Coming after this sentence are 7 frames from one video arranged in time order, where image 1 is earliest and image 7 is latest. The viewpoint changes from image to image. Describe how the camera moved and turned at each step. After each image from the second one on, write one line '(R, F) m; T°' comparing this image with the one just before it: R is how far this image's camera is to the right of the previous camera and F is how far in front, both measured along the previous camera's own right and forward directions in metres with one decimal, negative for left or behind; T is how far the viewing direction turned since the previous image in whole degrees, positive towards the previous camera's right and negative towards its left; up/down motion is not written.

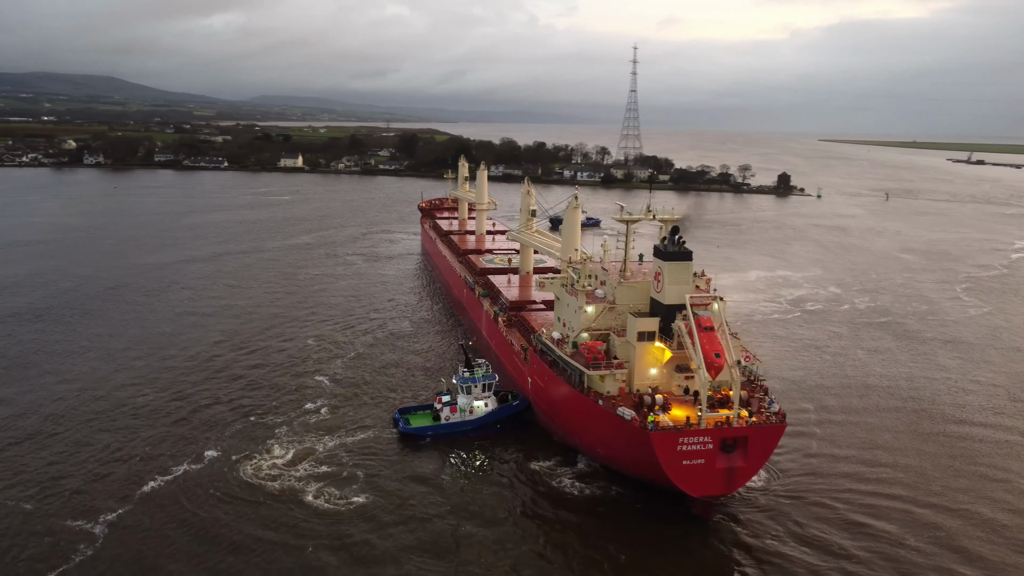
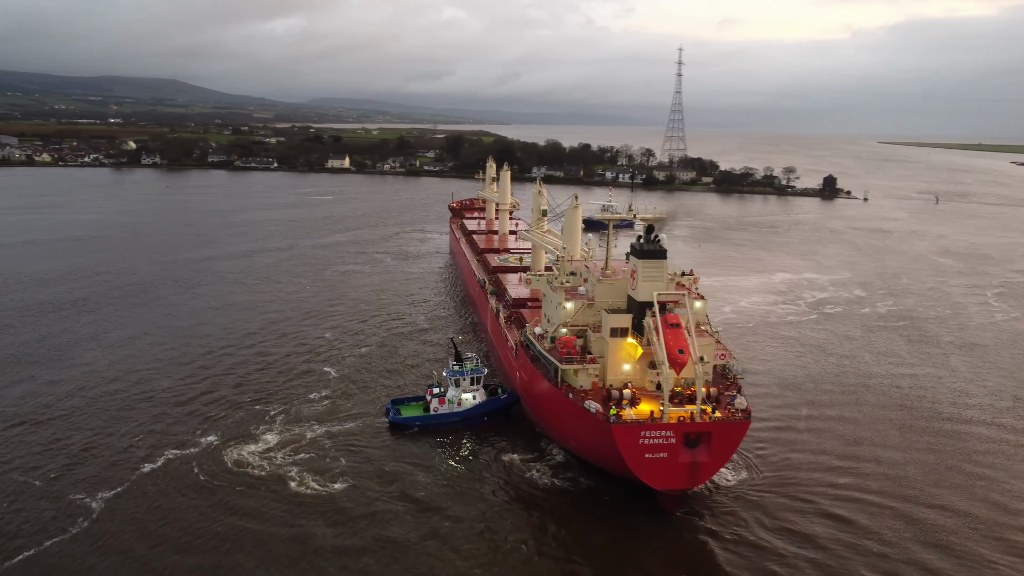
(+1.3, -0.4) m; -4°
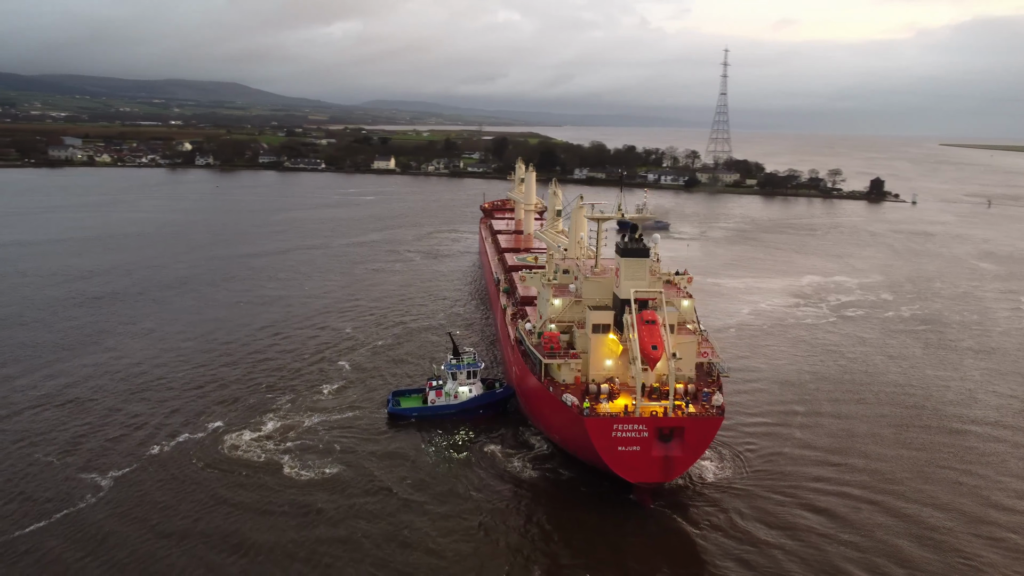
(+1.1, -0.4) m; -4°
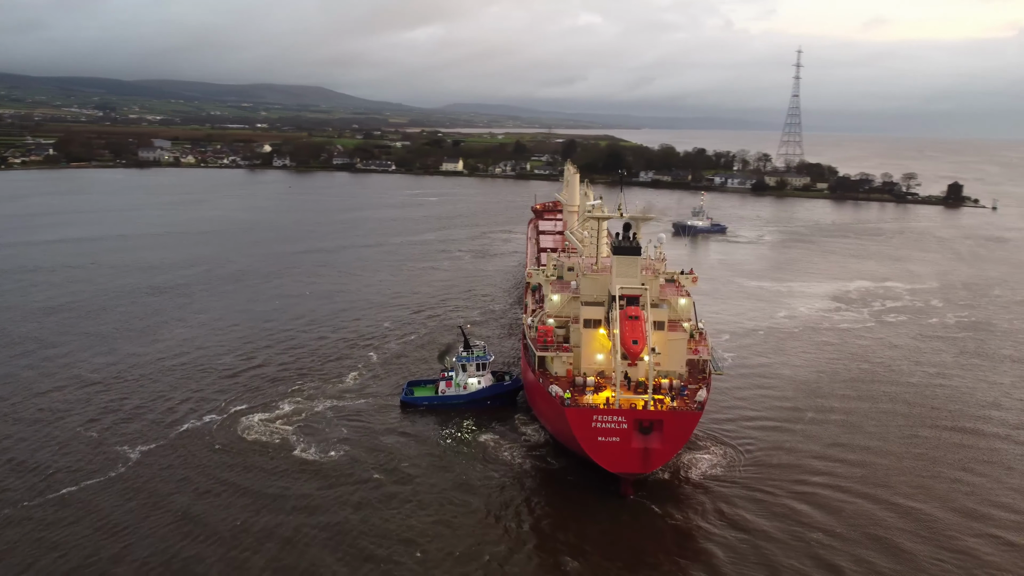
(+1.5, -0.5) m; -6°
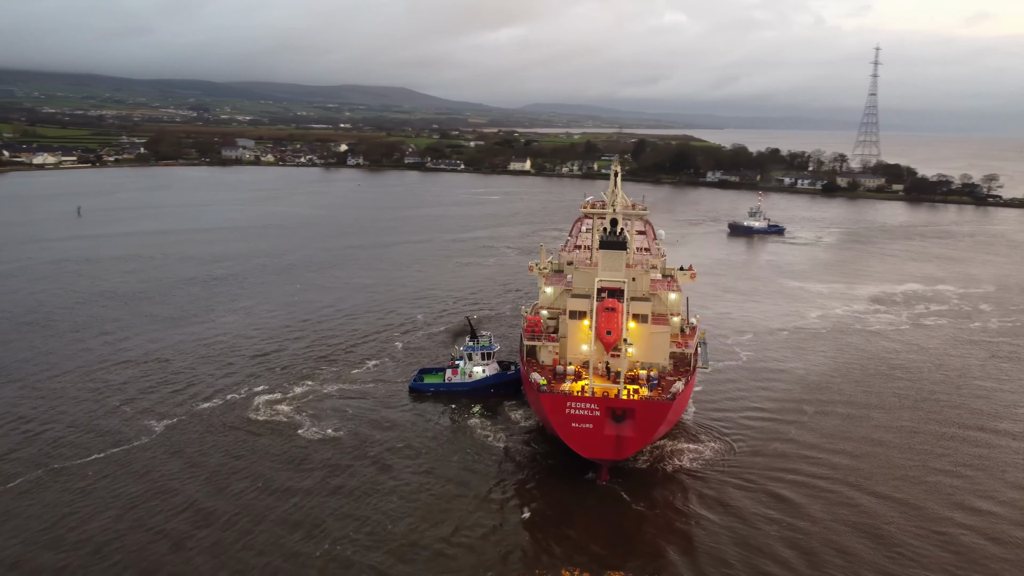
(+1.7, -0.5) m; -6°
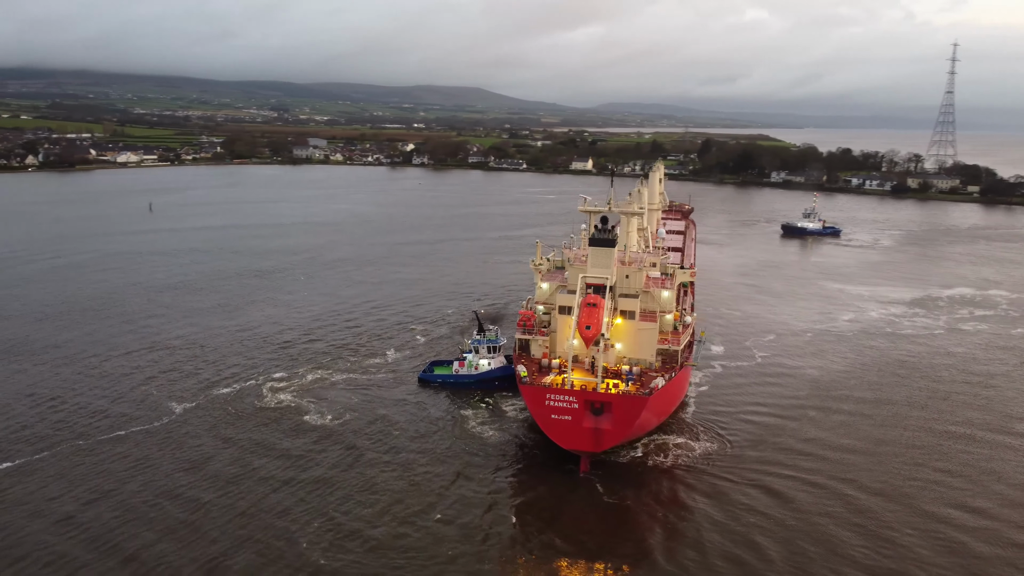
(+1.5, -0.4) m; -5°
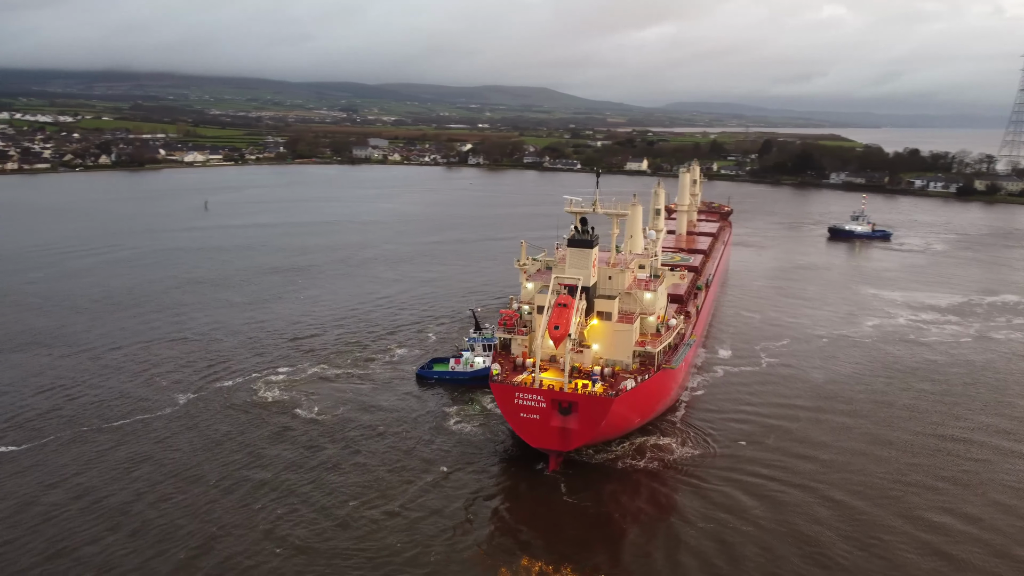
(+1.7, -0.1) m; -5°
